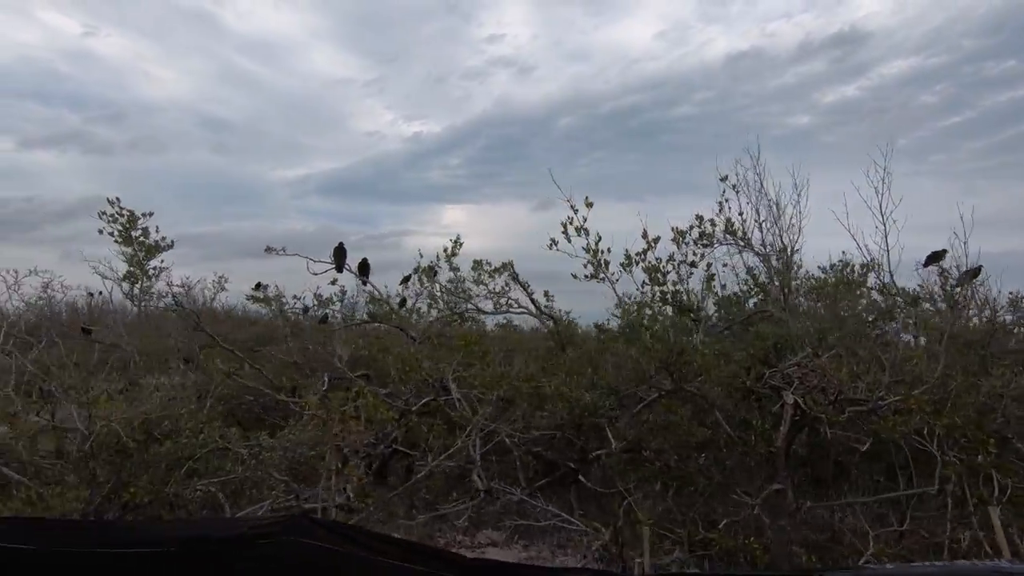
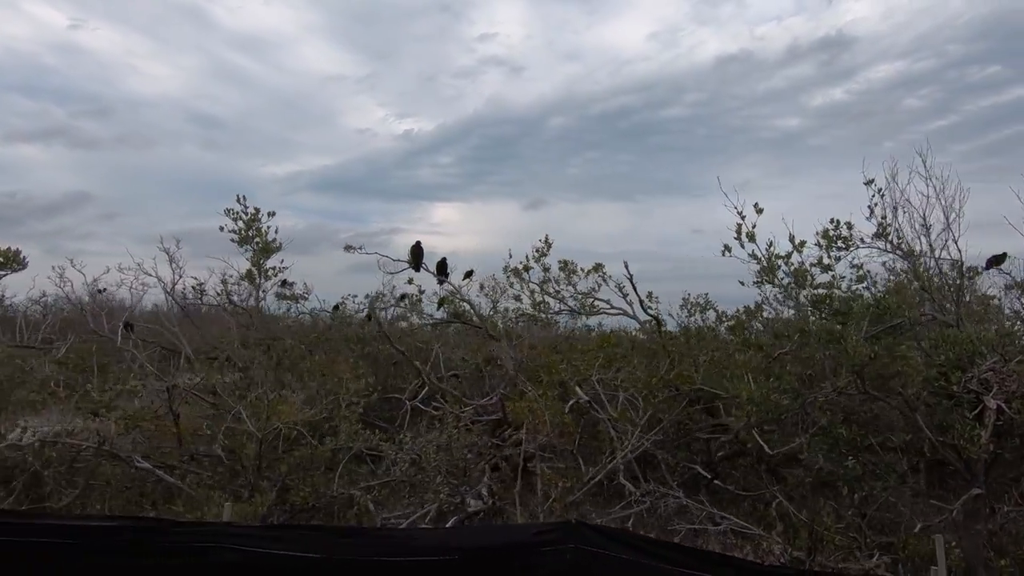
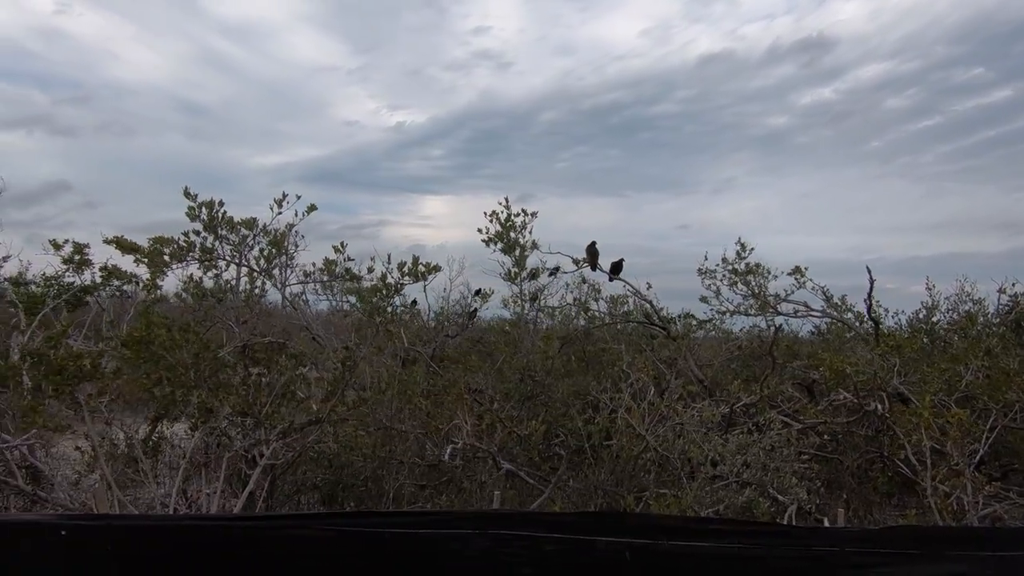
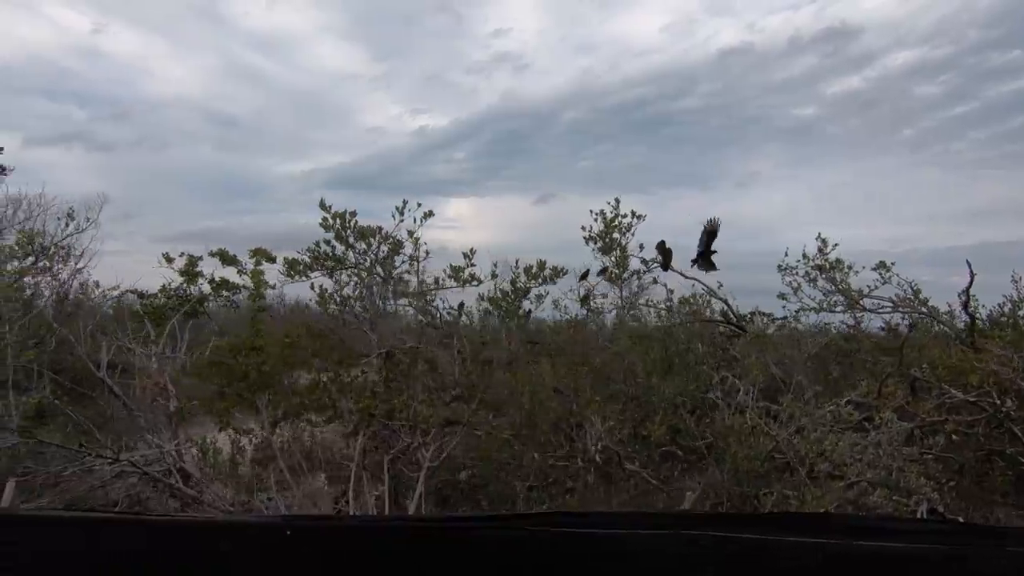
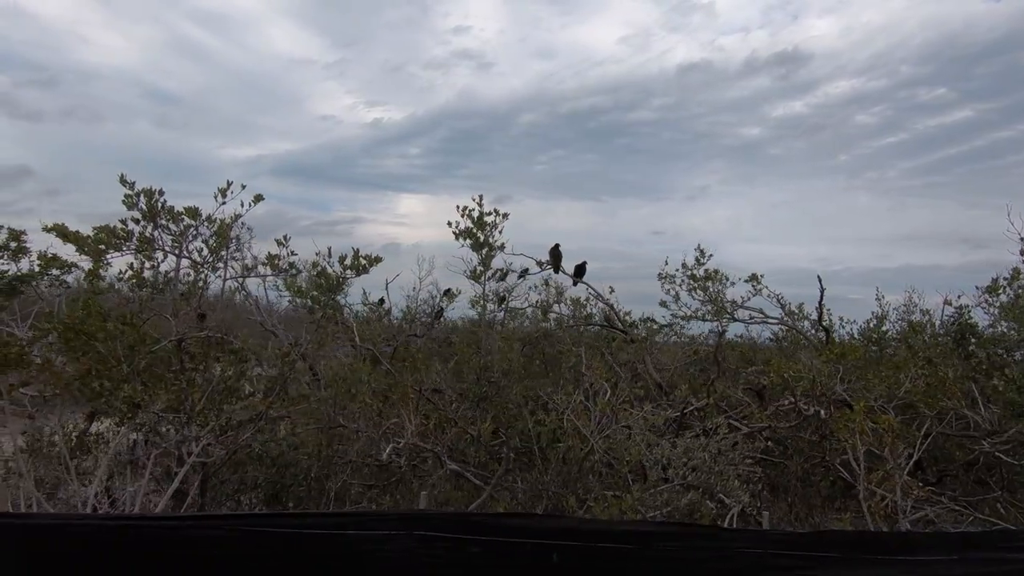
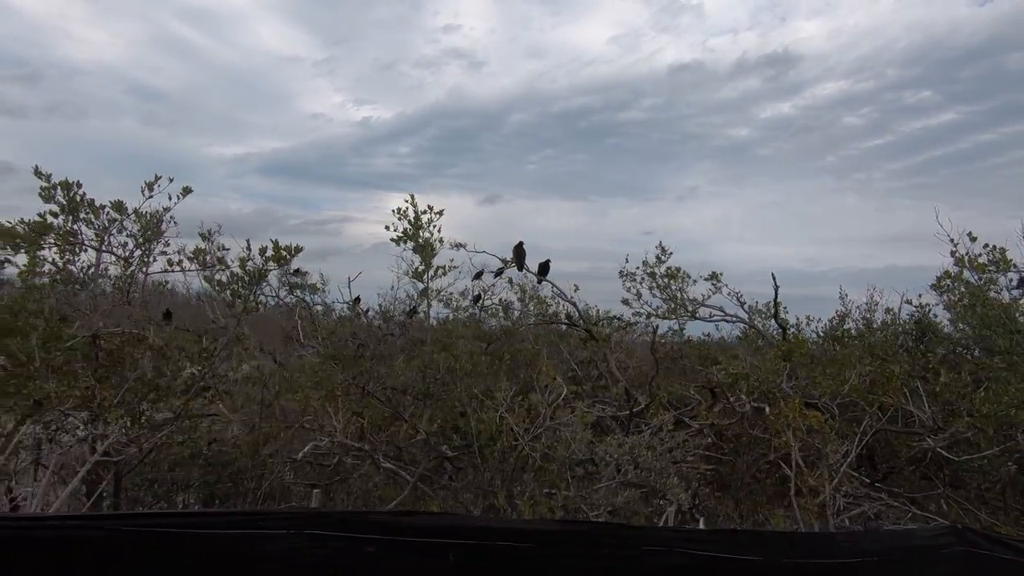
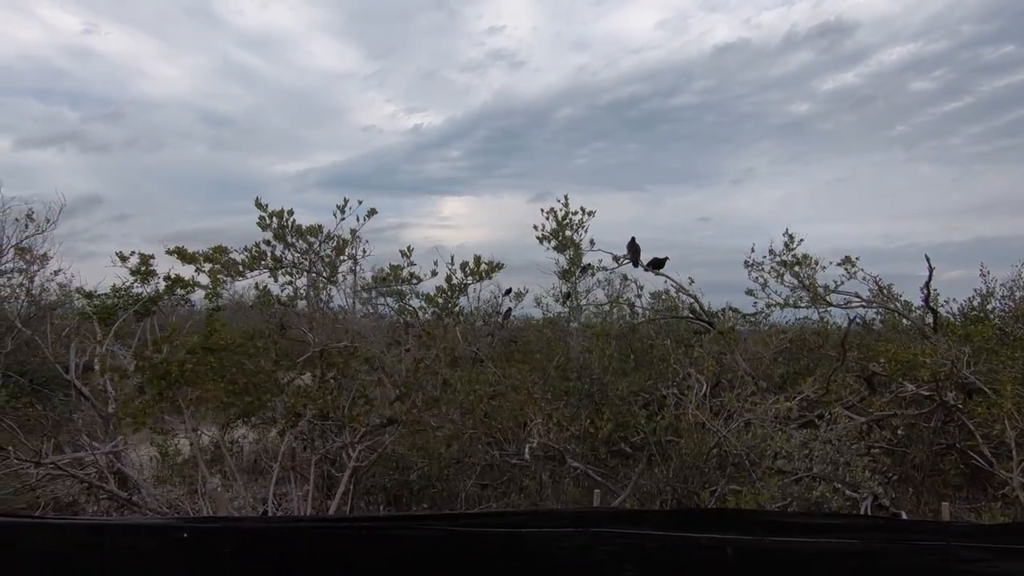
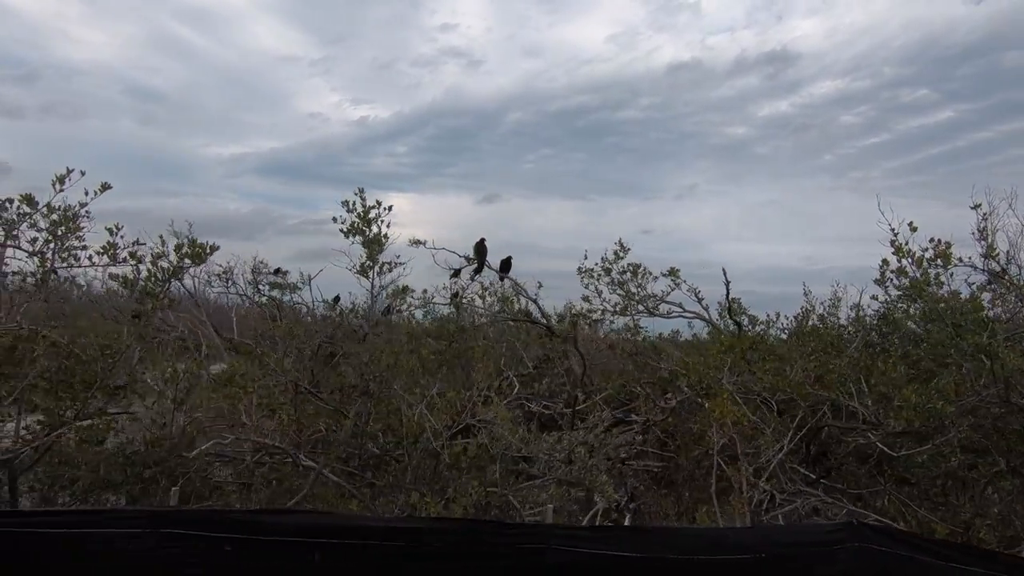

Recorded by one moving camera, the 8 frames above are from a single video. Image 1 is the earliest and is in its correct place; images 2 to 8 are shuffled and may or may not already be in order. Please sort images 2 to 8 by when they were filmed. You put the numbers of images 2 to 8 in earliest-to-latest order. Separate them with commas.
2, 8, 6, 5, 3, 7, 4
